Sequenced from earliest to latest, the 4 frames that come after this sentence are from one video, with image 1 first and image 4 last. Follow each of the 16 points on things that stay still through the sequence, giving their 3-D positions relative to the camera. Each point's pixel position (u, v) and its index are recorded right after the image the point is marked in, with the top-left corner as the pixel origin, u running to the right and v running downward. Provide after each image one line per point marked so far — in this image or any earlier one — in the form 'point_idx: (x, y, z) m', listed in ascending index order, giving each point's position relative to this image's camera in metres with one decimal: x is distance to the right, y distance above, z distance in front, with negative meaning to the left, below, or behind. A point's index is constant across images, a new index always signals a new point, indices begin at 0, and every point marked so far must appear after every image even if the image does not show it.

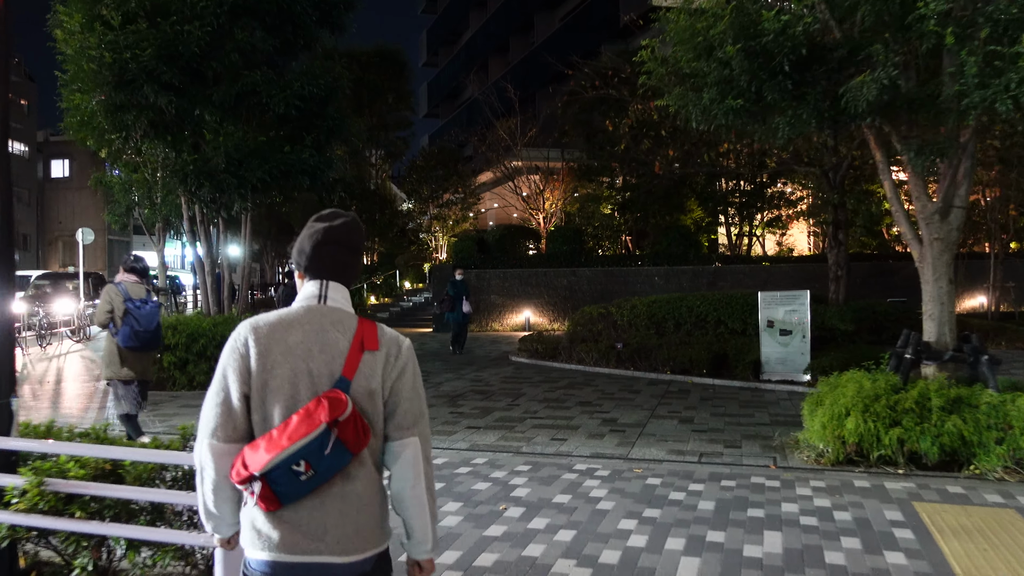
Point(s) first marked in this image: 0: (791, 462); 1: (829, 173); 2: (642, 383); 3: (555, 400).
0: (+1.9, -1.2, +7.0) m
1: (+4.5, +1.6, +14.3) m
2: (+1.5, -1.1, +11.8) m
3: (+0.4, -1.2, +10.4) m
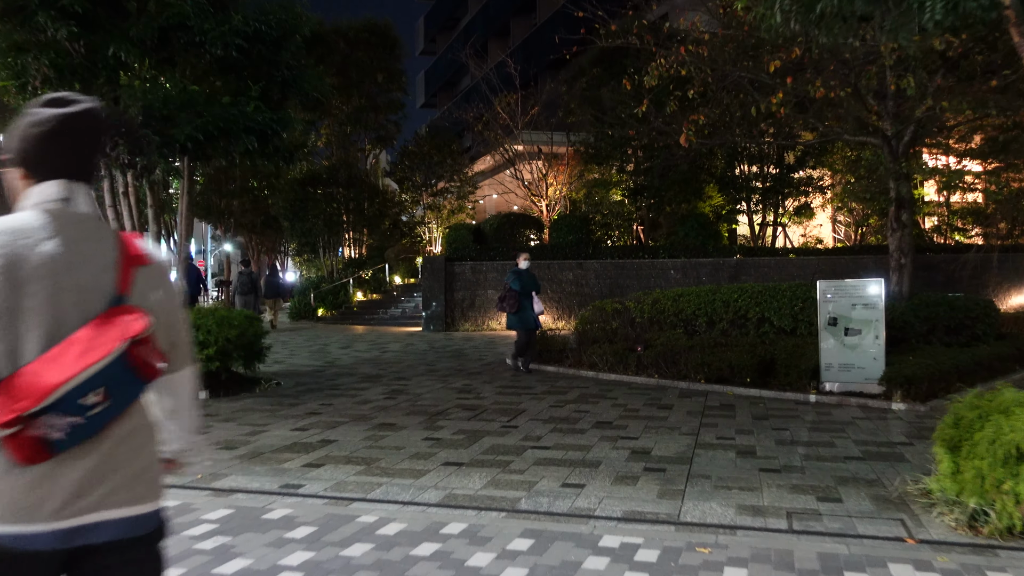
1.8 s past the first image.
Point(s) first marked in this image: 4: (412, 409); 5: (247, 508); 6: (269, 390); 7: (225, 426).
0: (+1.9, -1.1, +4.6) m
1: (+4.5, +1.7, +11.8) m
2: (+1.5, -1.0, +9.4) m
3: (+0.4, -1.0, +8.0) m
4: (-0.9, -1.0, +8.6) m
5: (-1.3, -1.1, +4.9) m
6: (-2.5, -1.0, +10.3) m
7: (-2.2, -1.1, +7.7) m
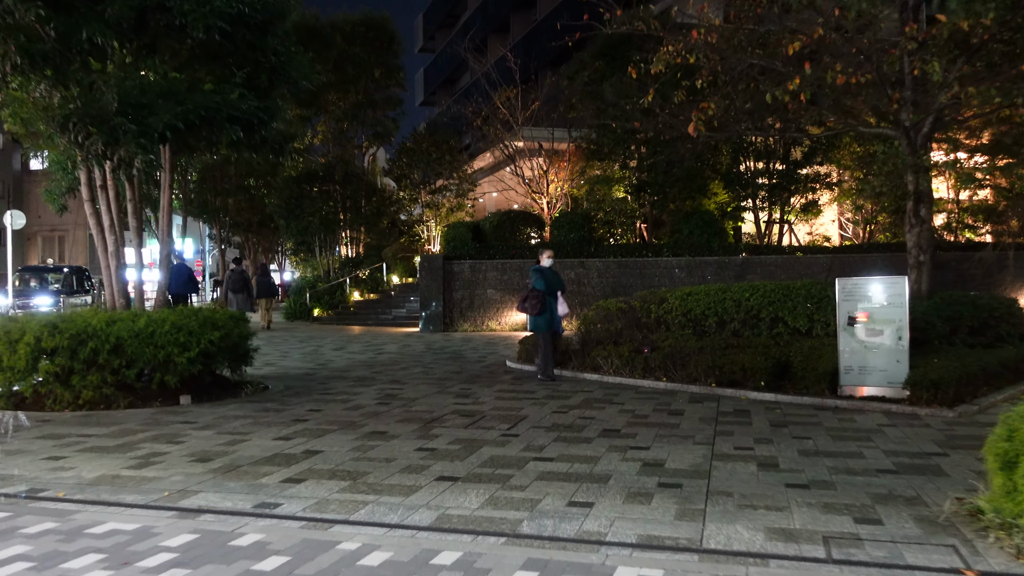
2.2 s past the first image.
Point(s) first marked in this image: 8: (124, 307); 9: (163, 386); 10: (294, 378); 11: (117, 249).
0: (+1.9, -1.1, +4.0) m
1: (+4.5, +1.8, +11.3) m
2: (+1.5, -1.0, +8.9) m
3: (+0.4, -1.0, +7.5) m
4: (-0.9, -1.0, +8.1) m
5: (-1.3, -1.1, +4.4) m
6: (-2.5, -1.0, +9.7) m
7: (-2.2, -1.0, +7.1) m
8: (-3.8, -0.2, +9.9) m
9: (-3.1, -0.9, +9.0) m
10: (-2.4, -1.0, +11.2) m
11: (-3.8, +0.4, +9.7) m
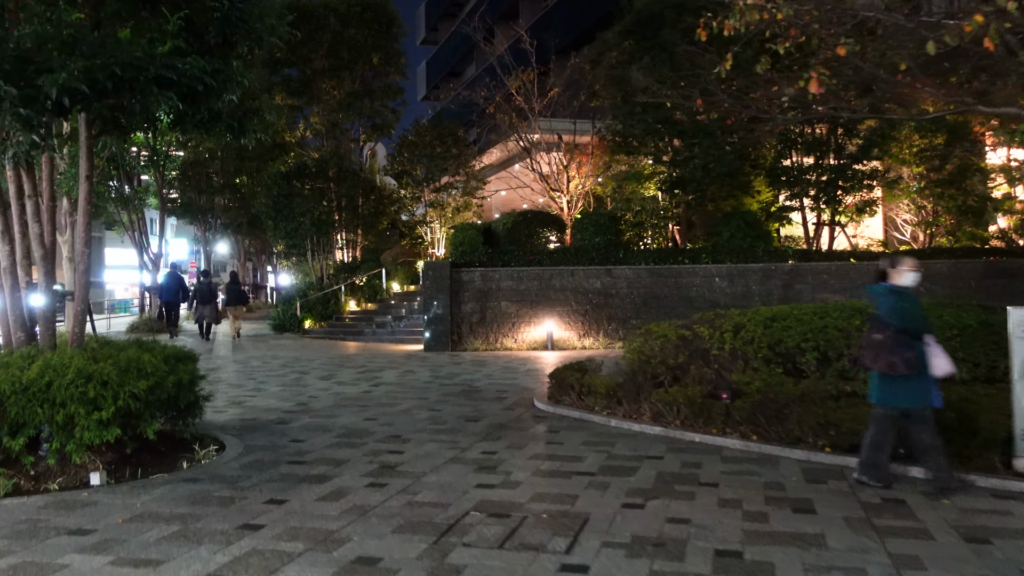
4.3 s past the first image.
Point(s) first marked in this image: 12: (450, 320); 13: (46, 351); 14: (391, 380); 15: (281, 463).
0: (+2.2, -1.3, +1.4) m
1: (+4.8, +1.5, +8.7) m
2: (+1.8, -1.2, +6.3) m
3: (+0.7, -1.2, +4.8) m
4: (-0.6, -1.2, +5.4) m
5: (-1.0, -1.3, +1.8) m
6: (-2.2, -1.2, +7.1) m
7: (-1.9, -1.2, +4.5) m
8: (-3.5, -0.4, +7.3) m
9: (-2.8, -1.1, +6.3) m
10: (-2.1, -1.2, +8.6) m
11: (-3.5, +0.2, +7.0) m
12: (-1.1, -0.6, +17.7) m
13: (-3.2, -0.4, +6.8) m
14: (-1.5, -1.1, +12.6) m
15: (-1.6, -1.2, +7.0) m
